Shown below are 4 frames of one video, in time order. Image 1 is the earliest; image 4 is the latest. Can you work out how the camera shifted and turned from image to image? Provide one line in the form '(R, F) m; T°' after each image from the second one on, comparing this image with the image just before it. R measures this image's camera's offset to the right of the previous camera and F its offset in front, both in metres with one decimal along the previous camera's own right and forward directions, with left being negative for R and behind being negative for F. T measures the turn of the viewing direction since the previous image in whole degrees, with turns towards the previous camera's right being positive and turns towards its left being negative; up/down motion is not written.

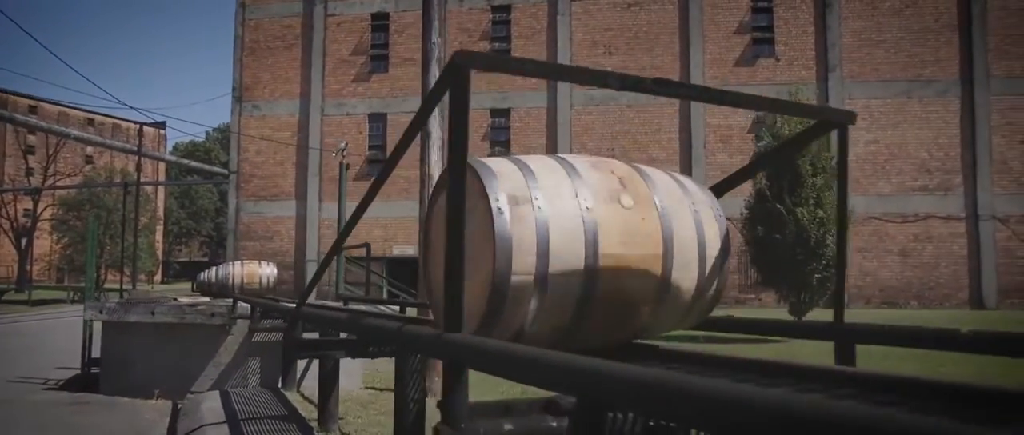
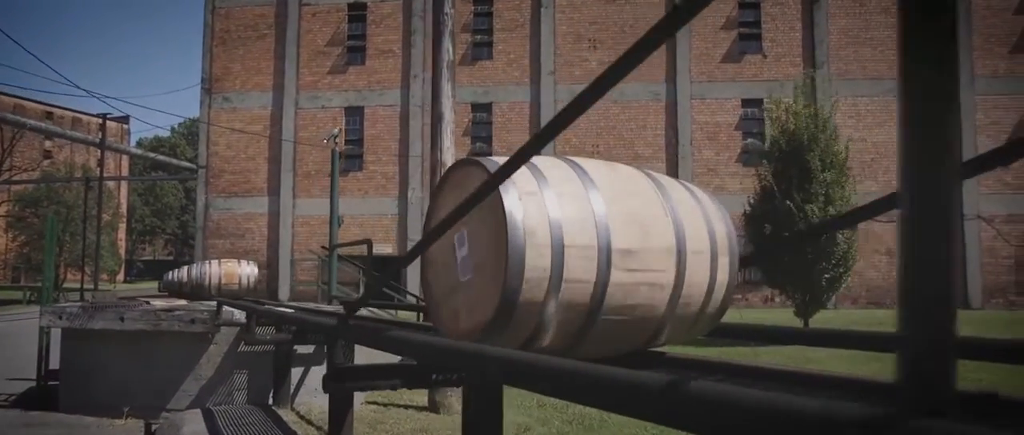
(-0.4, +0.8) m; +2°
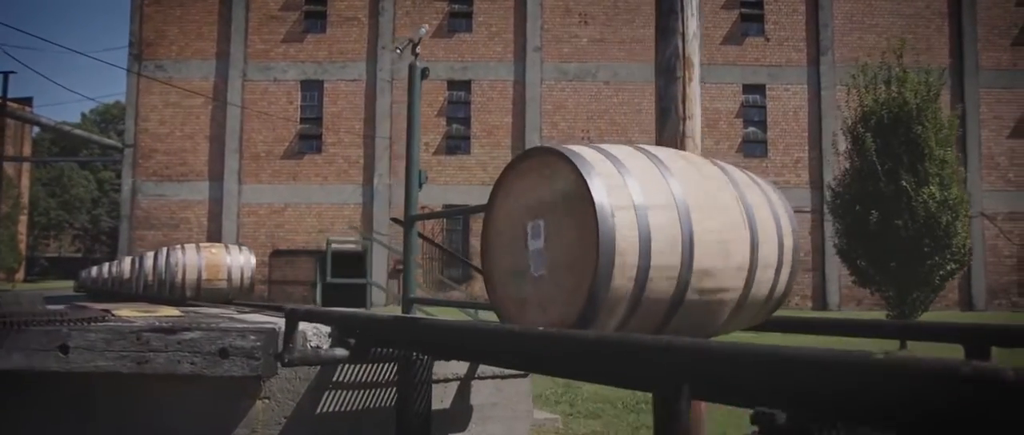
(-1.6, +2.9) m; +5°
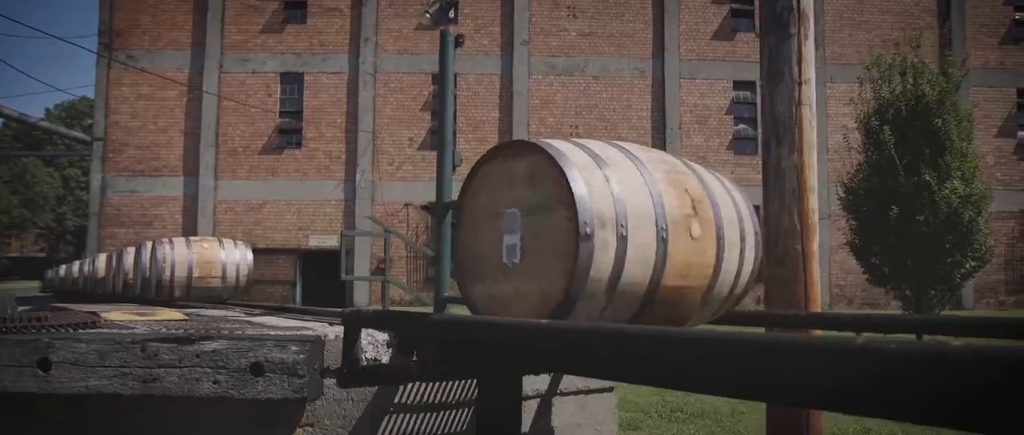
(-0.4, +0.6) m; +2°
